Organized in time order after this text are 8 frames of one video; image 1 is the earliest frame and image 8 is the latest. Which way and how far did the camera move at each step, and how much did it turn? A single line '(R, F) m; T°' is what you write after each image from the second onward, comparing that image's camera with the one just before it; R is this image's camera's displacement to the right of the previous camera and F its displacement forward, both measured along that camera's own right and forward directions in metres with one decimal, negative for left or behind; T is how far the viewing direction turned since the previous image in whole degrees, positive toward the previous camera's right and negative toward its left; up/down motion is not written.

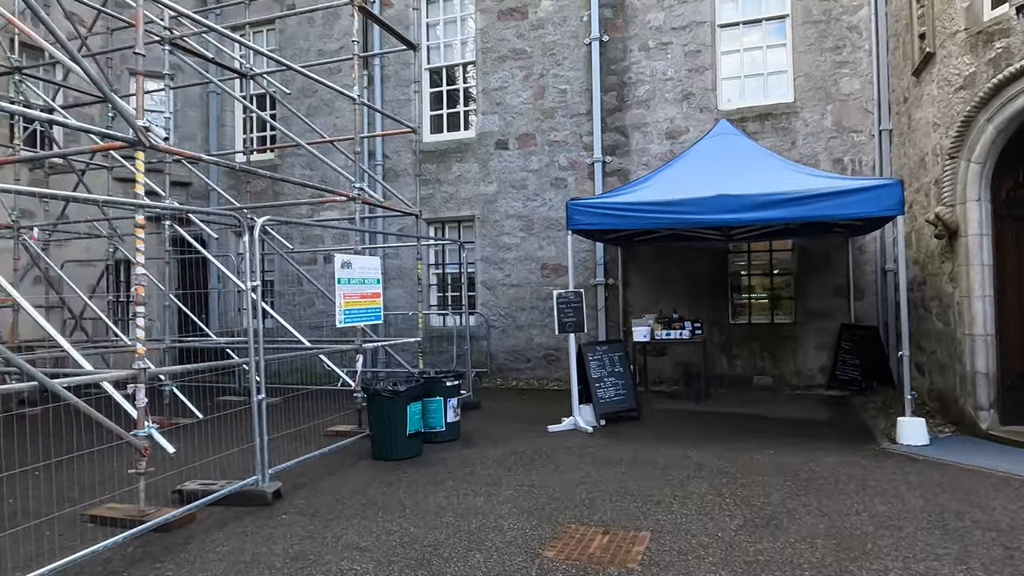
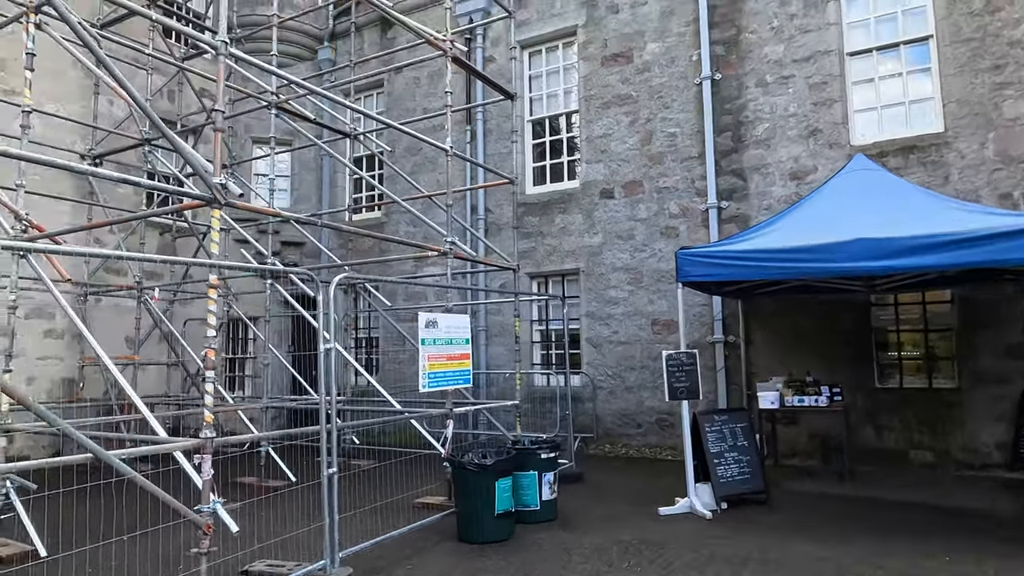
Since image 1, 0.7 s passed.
(+0.1, +0.5) m; -10°
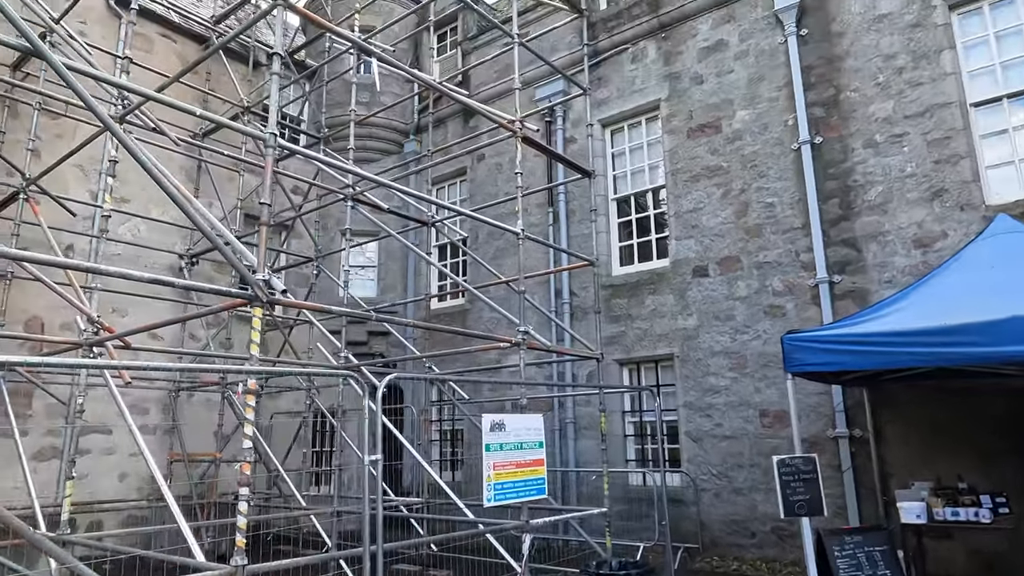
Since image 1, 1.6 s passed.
(+0.2, +0.5) m; -9°
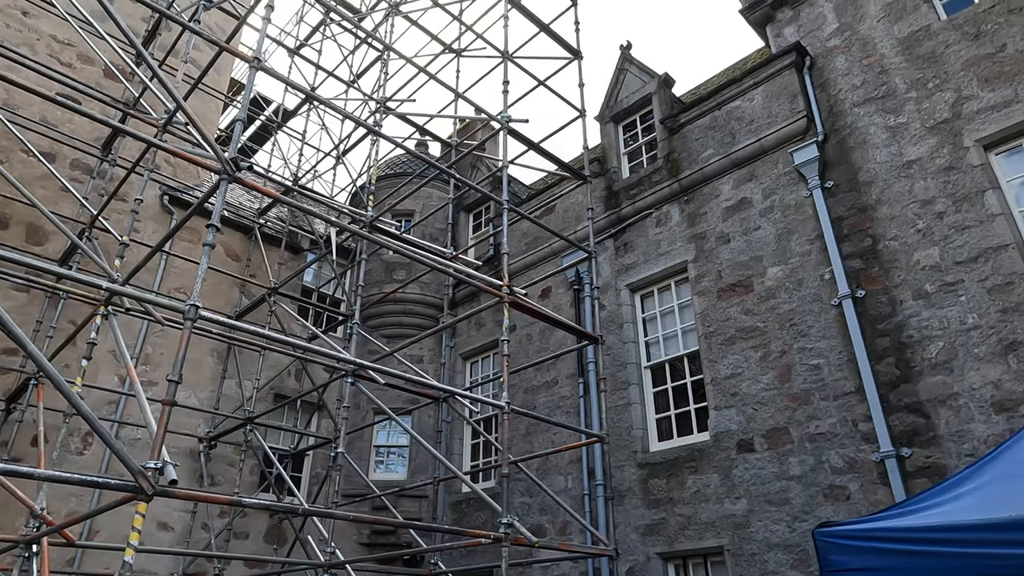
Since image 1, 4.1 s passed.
(+0.7, +0.6) m; -7°
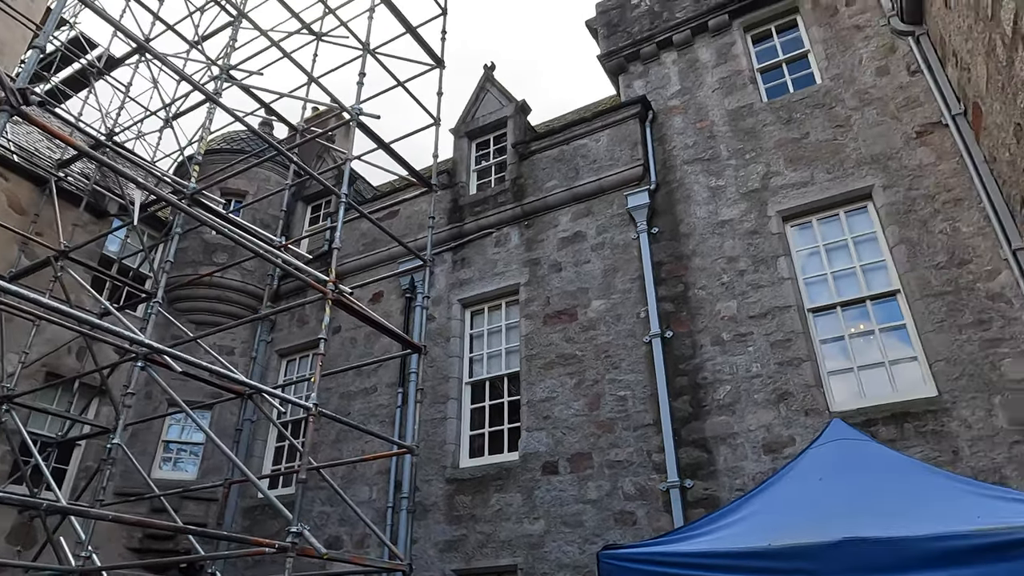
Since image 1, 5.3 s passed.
(+0.1, +0.1) m; +14°
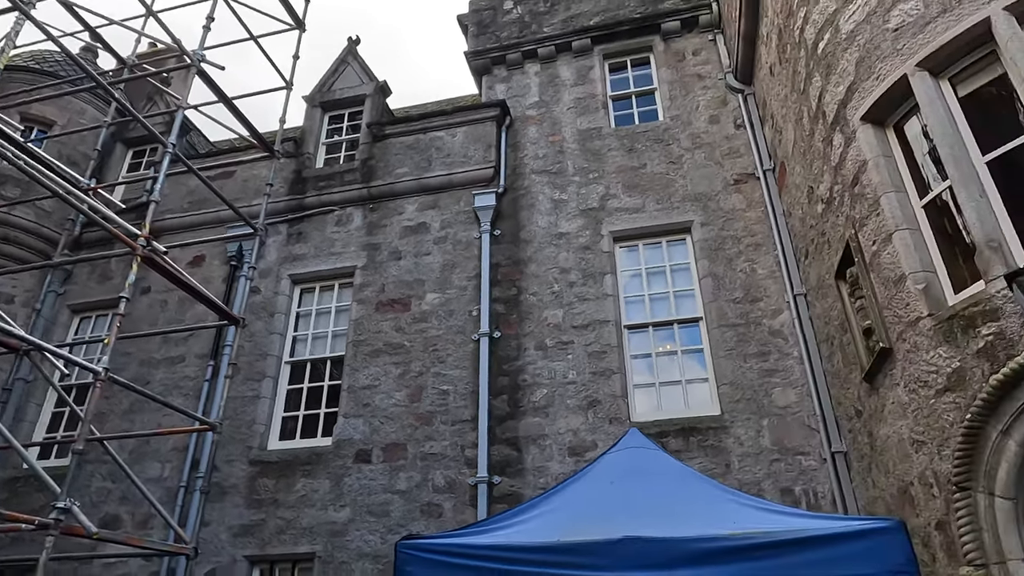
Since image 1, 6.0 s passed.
(0.0, 0.0) m; +14°
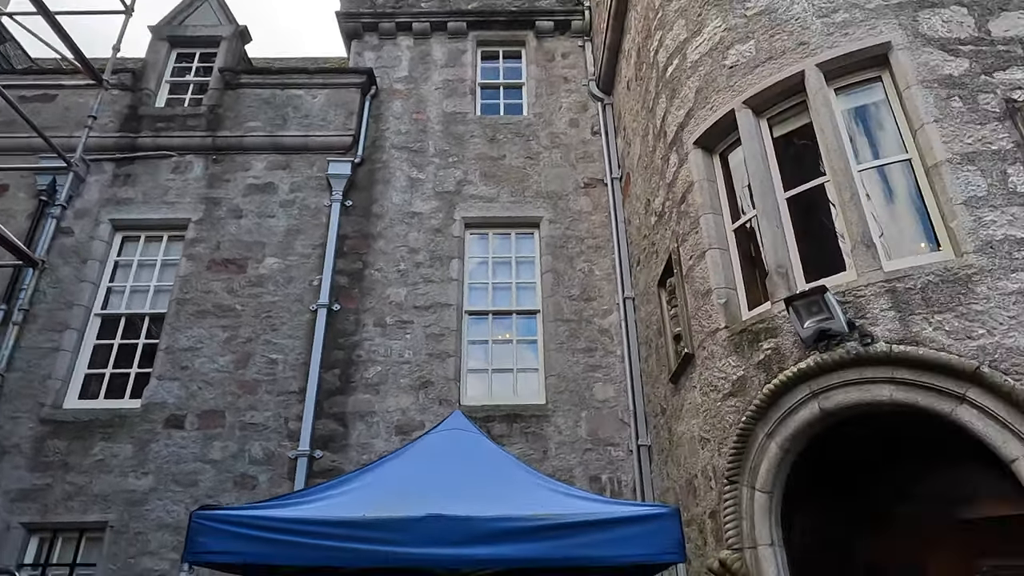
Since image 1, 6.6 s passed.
(+0.1, -0.1) m; +12°
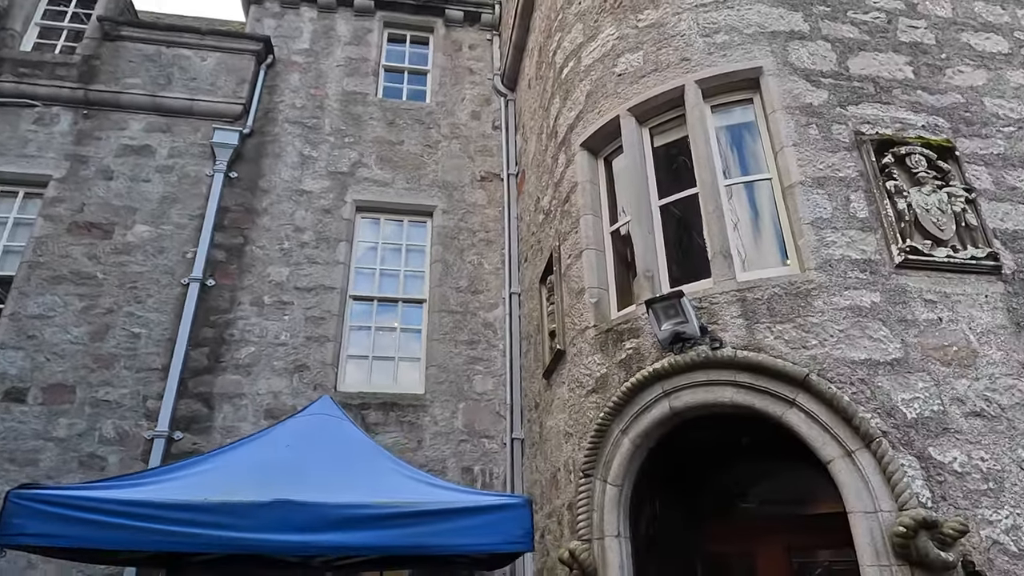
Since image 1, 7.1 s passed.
(+0.2, 0.0) m; +8°
